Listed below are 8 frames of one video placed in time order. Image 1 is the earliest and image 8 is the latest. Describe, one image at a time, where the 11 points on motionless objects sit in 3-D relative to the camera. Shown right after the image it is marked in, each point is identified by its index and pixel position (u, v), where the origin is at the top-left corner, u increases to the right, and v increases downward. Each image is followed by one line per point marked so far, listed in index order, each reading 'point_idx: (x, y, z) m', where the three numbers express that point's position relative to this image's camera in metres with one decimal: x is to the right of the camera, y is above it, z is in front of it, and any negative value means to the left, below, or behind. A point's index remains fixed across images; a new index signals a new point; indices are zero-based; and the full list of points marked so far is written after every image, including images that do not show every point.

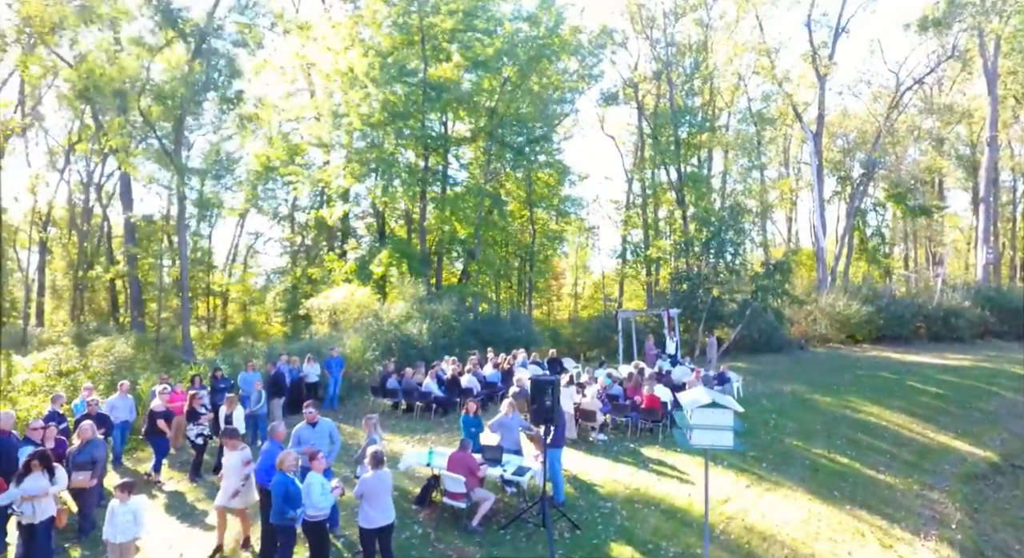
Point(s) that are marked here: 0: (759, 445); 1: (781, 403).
0: (+5.3, -3.6, +13.4) m
1: (+7.4, -3.4, +17.3) m
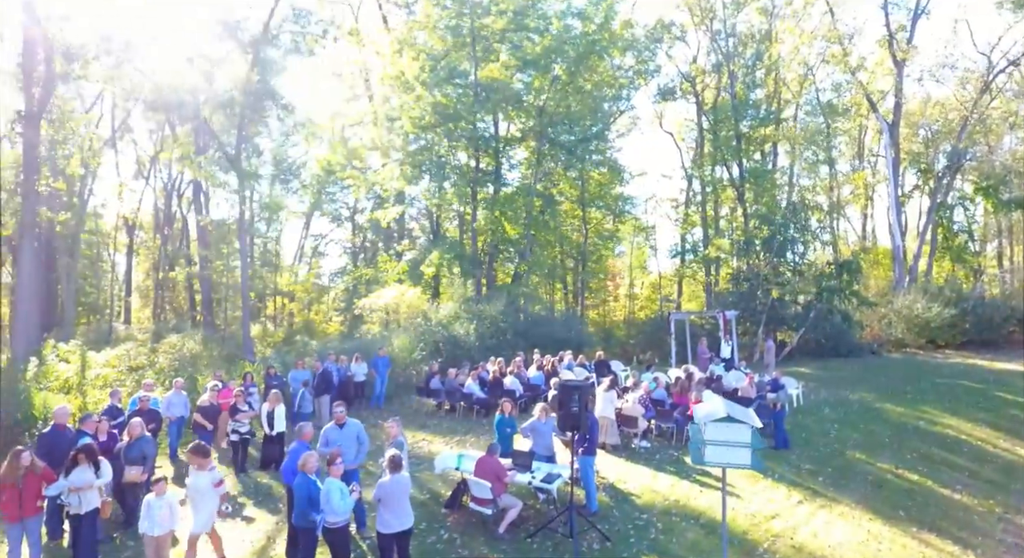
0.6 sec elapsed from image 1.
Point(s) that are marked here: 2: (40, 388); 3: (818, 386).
0: (+6.1, -3.6, +12.6) m
1: (+8.7, -3.5, +16.3) m
2: (-9.4, -2.1, +12.6) m
3: (+9.4, -3.3, +19.4) m
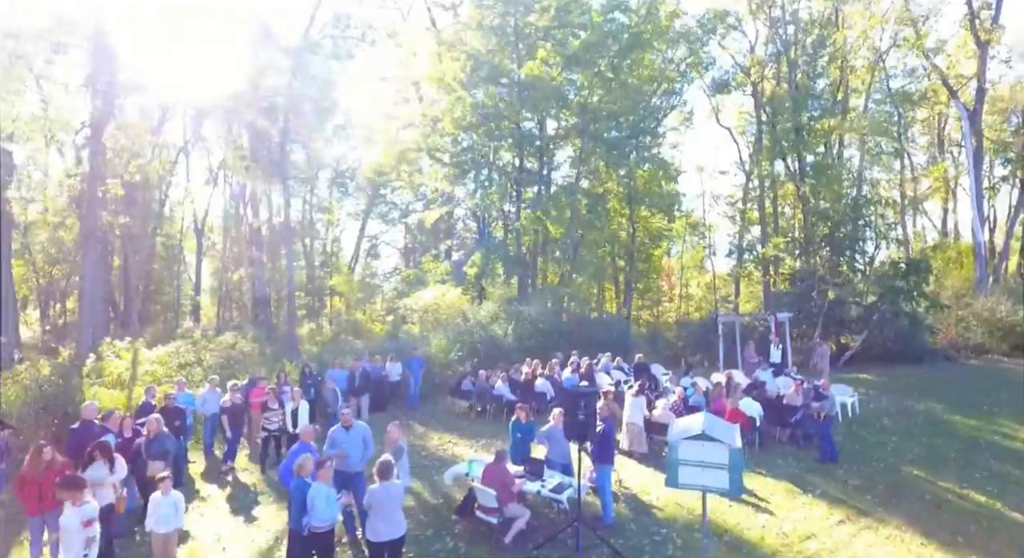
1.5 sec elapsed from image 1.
0: (+6.6, -3.6, +11.7) m
1: (+9.5, -3.5, +15.1) m
2: (-8.9, -2.2, +13.3) m
3: (+10.6, -3.3, +18.2) m
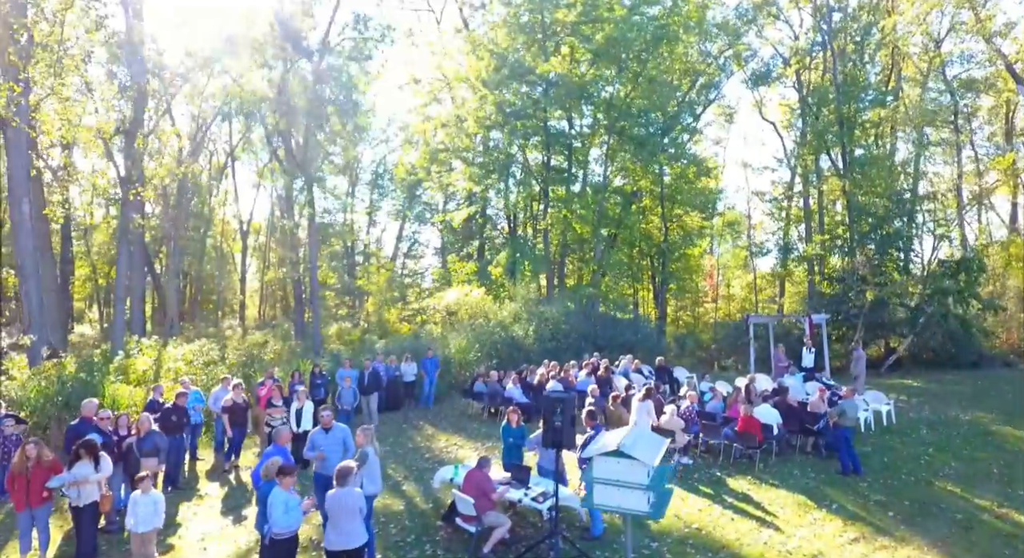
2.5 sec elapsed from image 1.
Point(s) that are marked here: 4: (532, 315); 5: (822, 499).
0: (+6.6, -3.6, +10.9) m
1: (+9.8, -3.5, +14.1) m
2: (-8.7, -2.2, +13.7) m
3: (+11.1, -3.3, +17.0) m
4: (+0.6, -1.1, +19.5) m
5: (+5.0, -3.6, +10.1) m
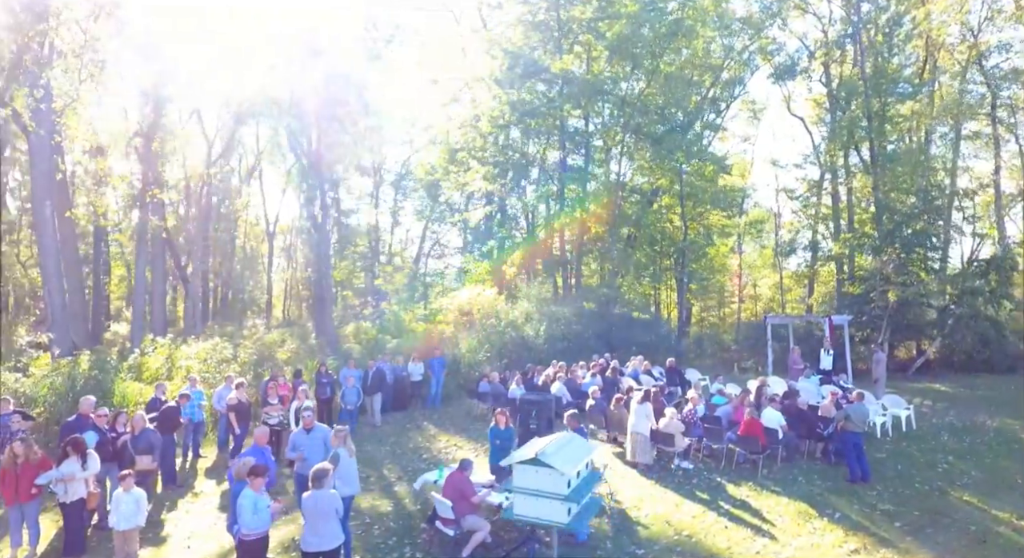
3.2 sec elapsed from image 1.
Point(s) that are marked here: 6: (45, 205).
0: (+6.5, -3.6, +10.5) m
1: (+9.9, -3.5, +13.4) m
2: (-8.6, -2.2, +14.1) m
3: (+11.3, -3.3, +16.3) m
4: (+1.0, -1.1, +19.4) m
5: (+4.9, -3.6, +9.7) m
6: (-12.6, +2.0, +16.9) m
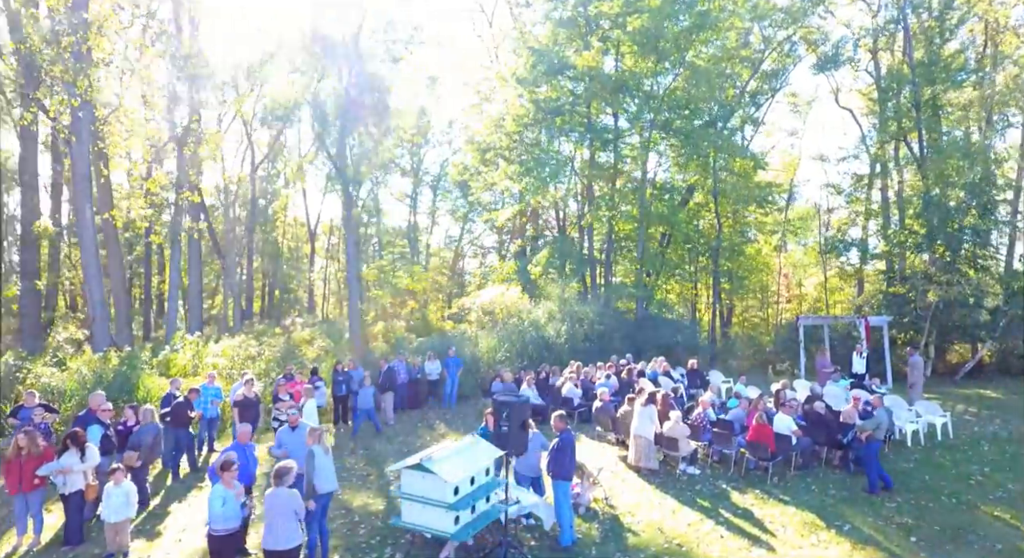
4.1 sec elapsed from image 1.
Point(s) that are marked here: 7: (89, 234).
0: (+6.5, -3.6, +9.8) m
1: (+10.0, -3.5, +12.5) m
2: (-8.3, -2.2, +14.6) m
3: (+11.7, -3.3, +15.3) m
4: (+1.6, -1.1, +19.1) m
5: (+4.8, -3.5, +9.2) m
6: (-12.1, +2.0, +17.7) m
7: (-12.0, +1.3, +17.9) m
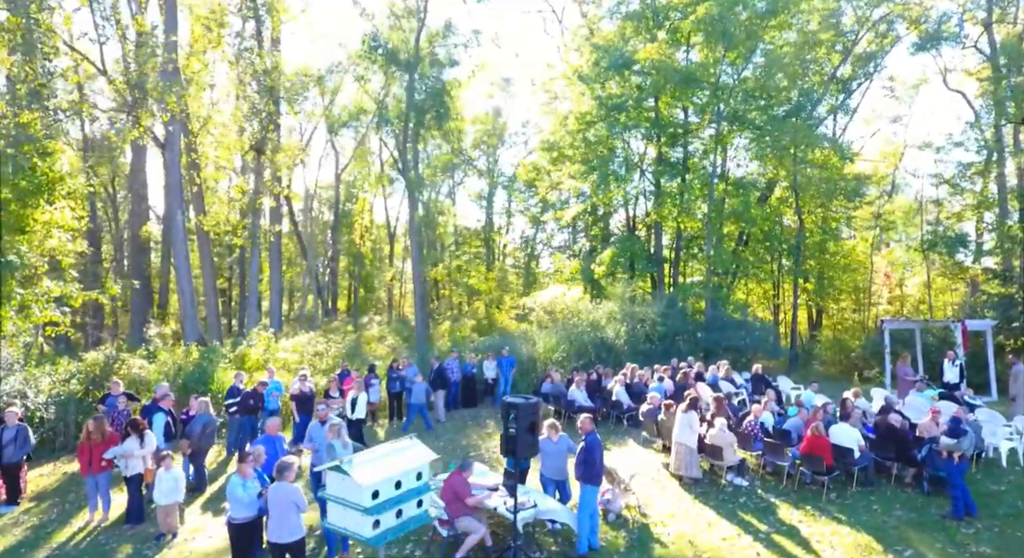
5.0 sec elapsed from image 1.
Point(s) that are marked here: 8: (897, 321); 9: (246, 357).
0: (+6.9, -3.6, +8.7) m
1: (+10.8, -3.4, +10.9) m
2: (-7.0, -2.2, +15.6) m
3: (+12.9, -3.3, +13.4) m
4: (+3.5, -1.1, +18.6) m
5: (+5.1, -3.5, +8.4) m
6: (-10.3, +2.0, +19.3) m
7: (-10.3, +1.3, +19.4) m
8: (+10.7, -1.1, +17.2) m
9: (-7.0, -2.1, +16.4) m
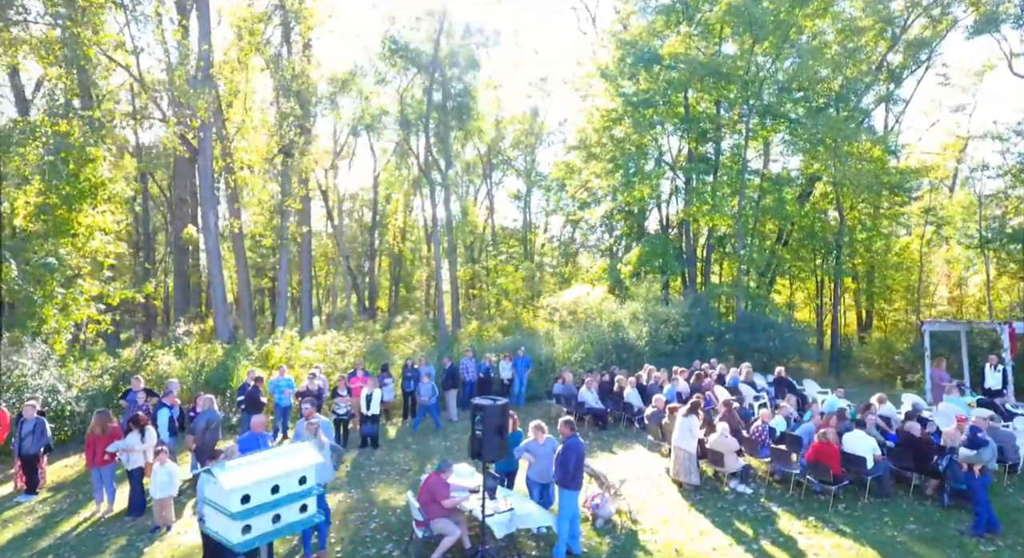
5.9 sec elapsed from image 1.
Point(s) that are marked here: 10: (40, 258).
0: (+6.7, -3.6, +8.0) m
1: (+10.8, -3.4, +9.8) m
2: (-6.6, -2.2, +16.1) m
3: (+13.0, -3.2, +12.1) m
4: (+4.1, -1.1, +18.2) m
5: (+4.9, -3.5, +7.8) m
6: (-9.6, +2.0, +20.0) m
7: (-9.5, +1.3, +20.1) m
8: (+11.1, -1.1, +16.1) m
9: (-6.5, -2.1, +16.8) m
10: (-9.7, +0.4, +12.8) m
